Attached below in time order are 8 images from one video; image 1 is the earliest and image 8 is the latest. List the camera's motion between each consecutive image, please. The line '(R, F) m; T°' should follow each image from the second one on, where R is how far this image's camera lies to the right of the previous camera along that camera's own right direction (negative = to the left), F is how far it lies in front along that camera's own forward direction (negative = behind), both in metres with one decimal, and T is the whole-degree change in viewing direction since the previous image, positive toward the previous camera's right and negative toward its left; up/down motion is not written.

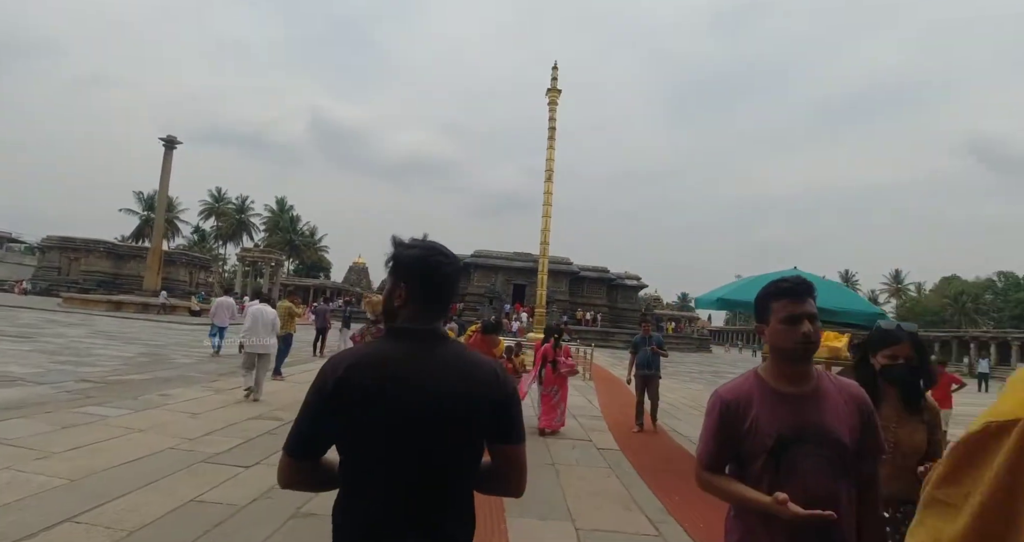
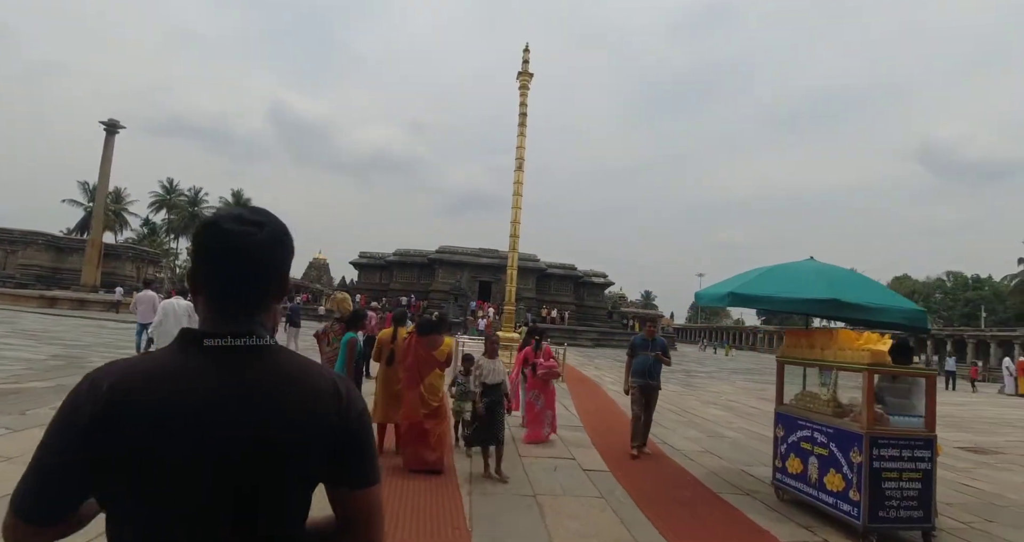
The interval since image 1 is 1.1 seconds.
(-0.1, +1.0) m; +4°
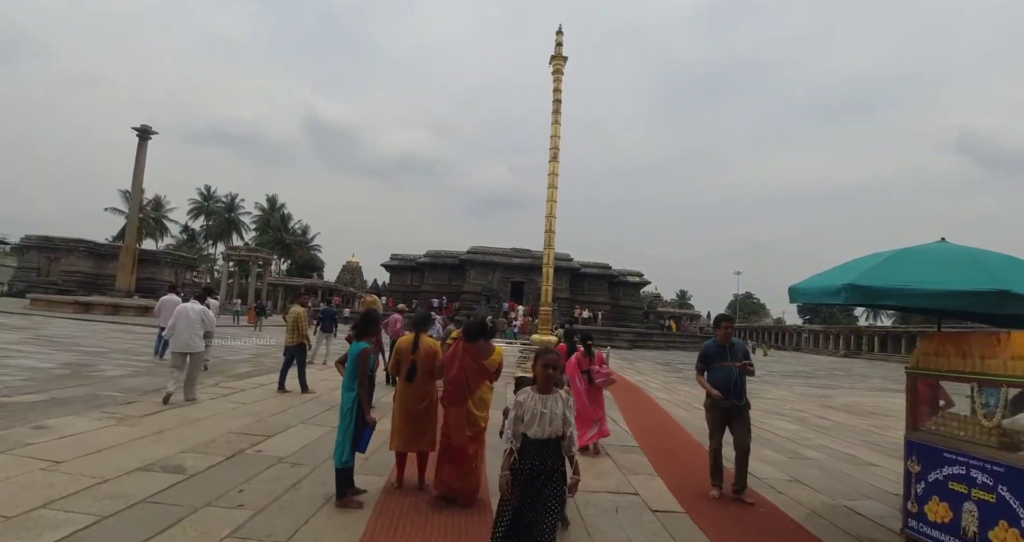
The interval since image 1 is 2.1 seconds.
(-0.1, +1.0) m; -3°
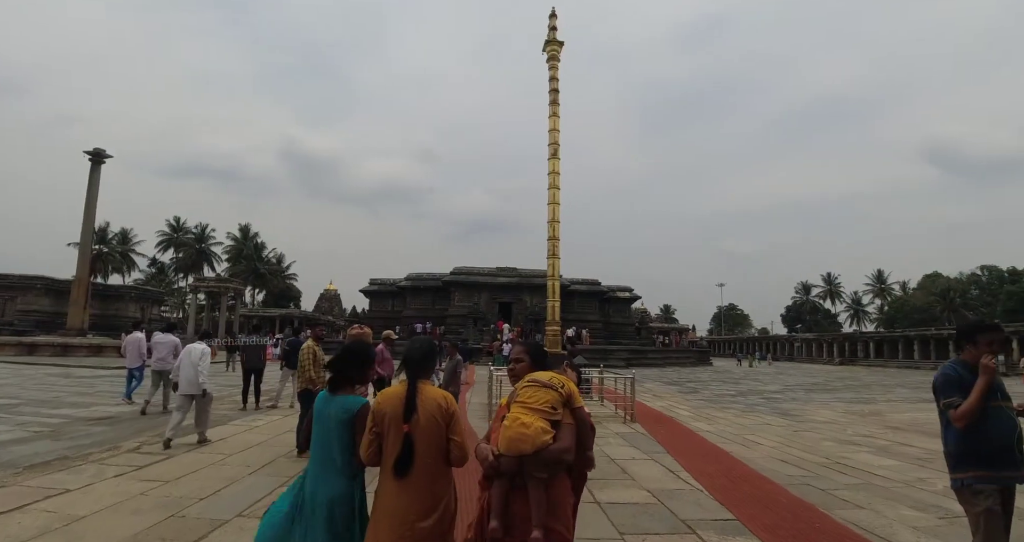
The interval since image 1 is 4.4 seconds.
(-0.4, +1.9) m; +2°
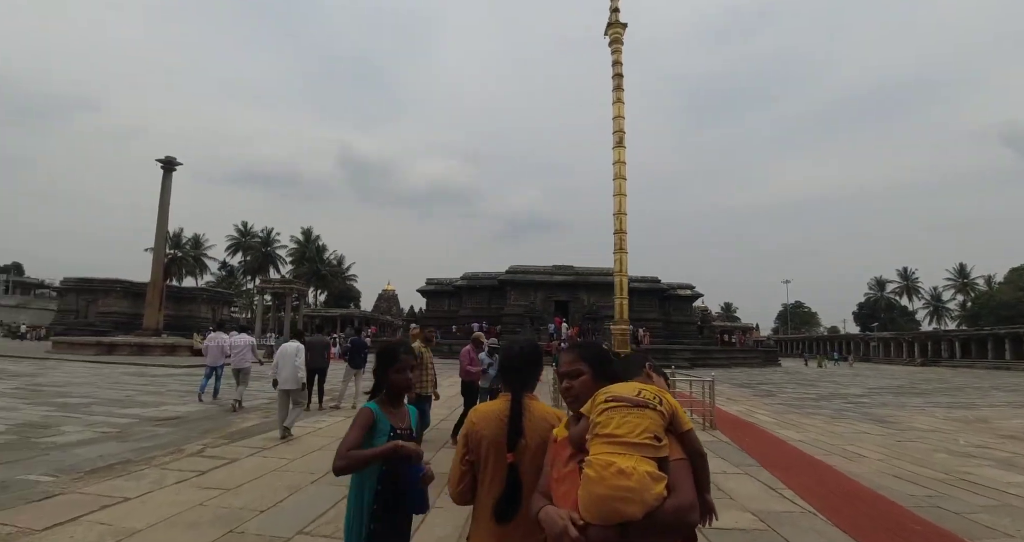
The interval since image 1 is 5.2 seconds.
(-0.2, +0.6) m; -6°
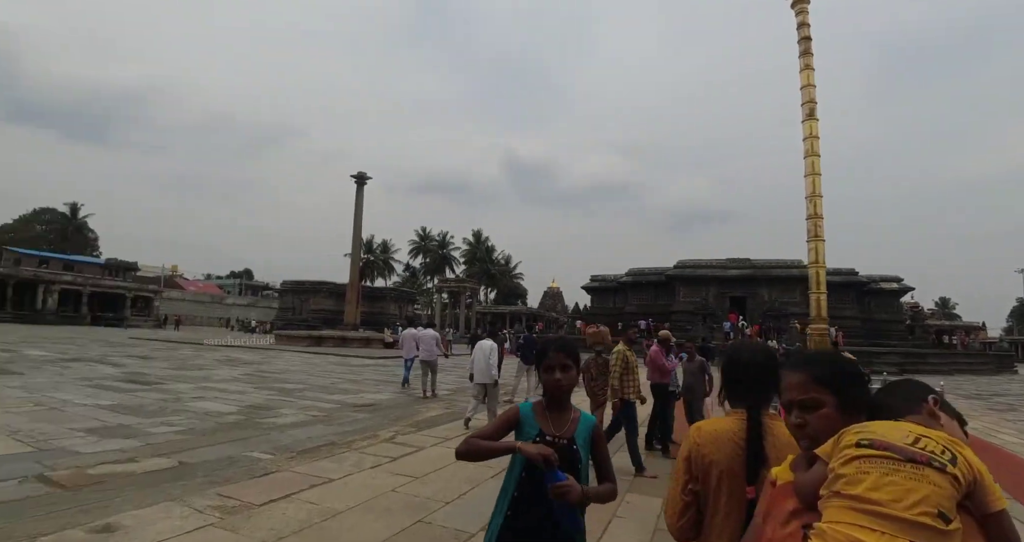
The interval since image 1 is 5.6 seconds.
(-0.2, +0.4) m; -18°
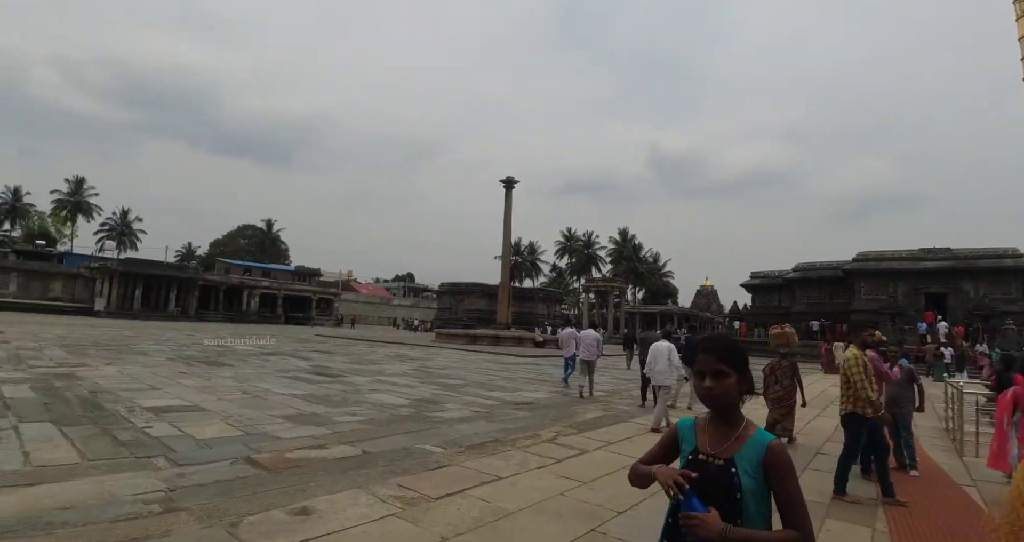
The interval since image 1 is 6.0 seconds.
(-0.2, +0.3) m; -16°
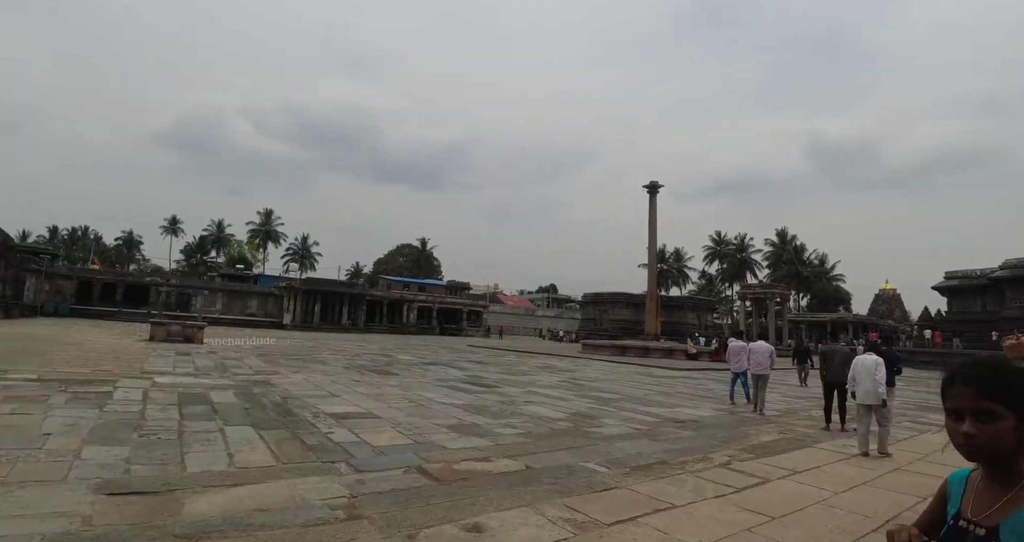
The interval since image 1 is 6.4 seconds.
(-0.2, +0.3) m; -15°
